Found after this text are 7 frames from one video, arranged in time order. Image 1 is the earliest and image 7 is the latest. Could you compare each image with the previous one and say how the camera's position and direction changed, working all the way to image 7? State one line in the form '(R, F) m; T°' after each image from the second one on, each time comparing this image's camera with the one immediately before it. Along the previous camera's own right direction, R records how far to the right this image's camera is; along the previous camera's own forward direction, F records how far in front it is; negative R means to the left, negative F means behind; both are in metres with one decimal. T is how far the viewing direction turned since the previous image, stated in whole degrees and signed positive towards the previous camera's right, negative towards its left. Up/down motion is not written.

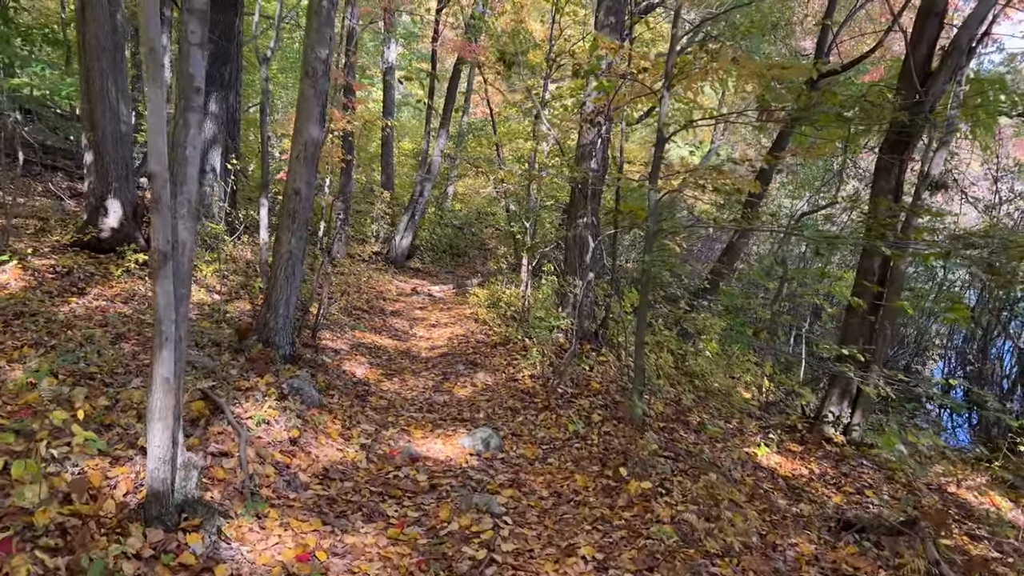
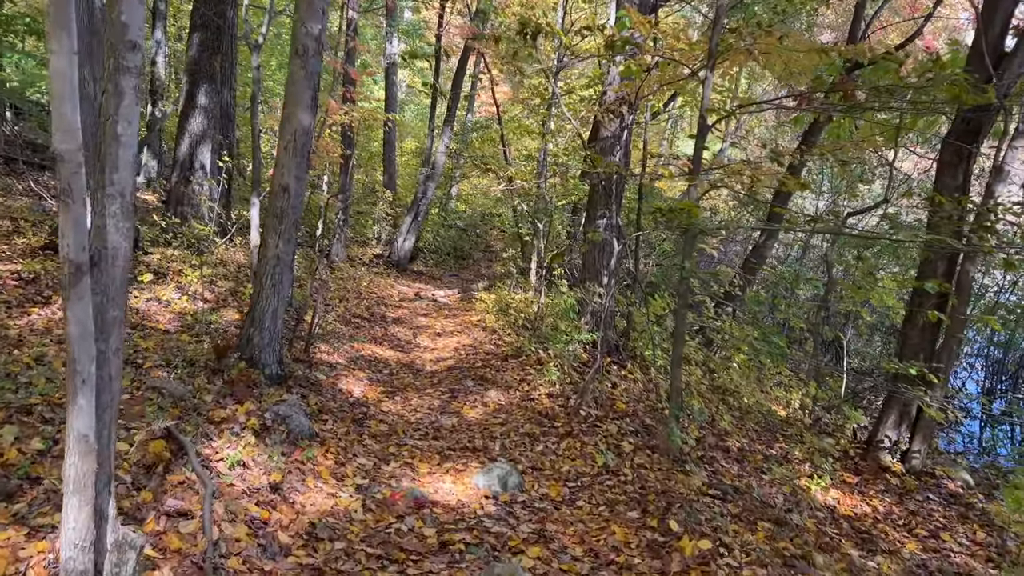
(-0.1, +0.8) m; 0°
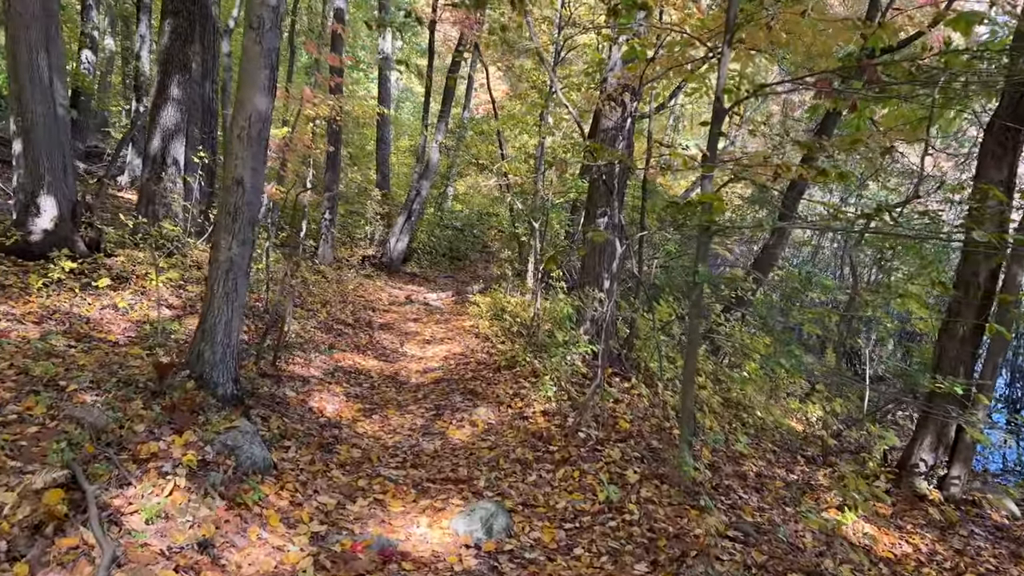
(+0.1, +0.7) m; 0°
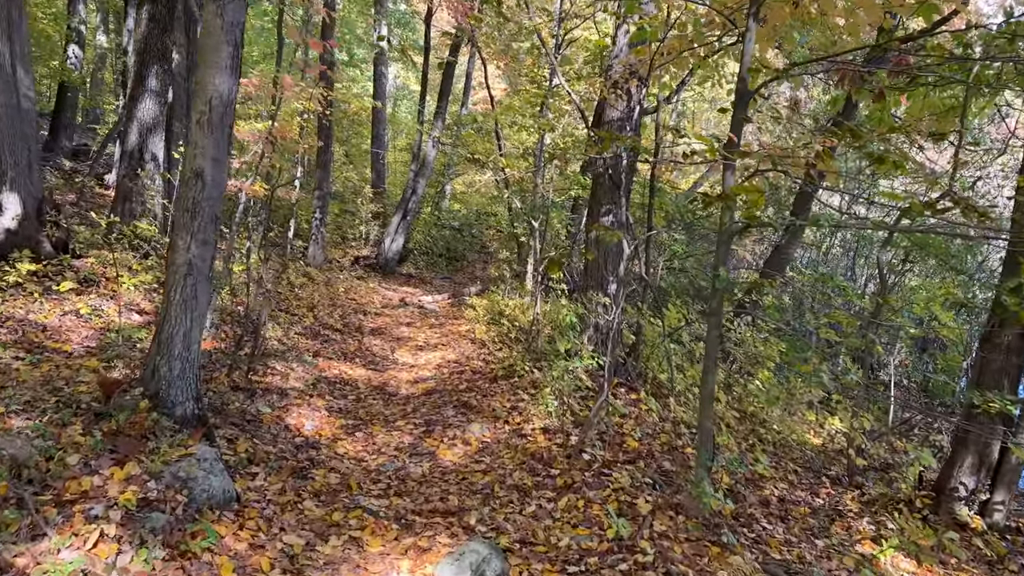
(0.0, +0.6) m; 0°
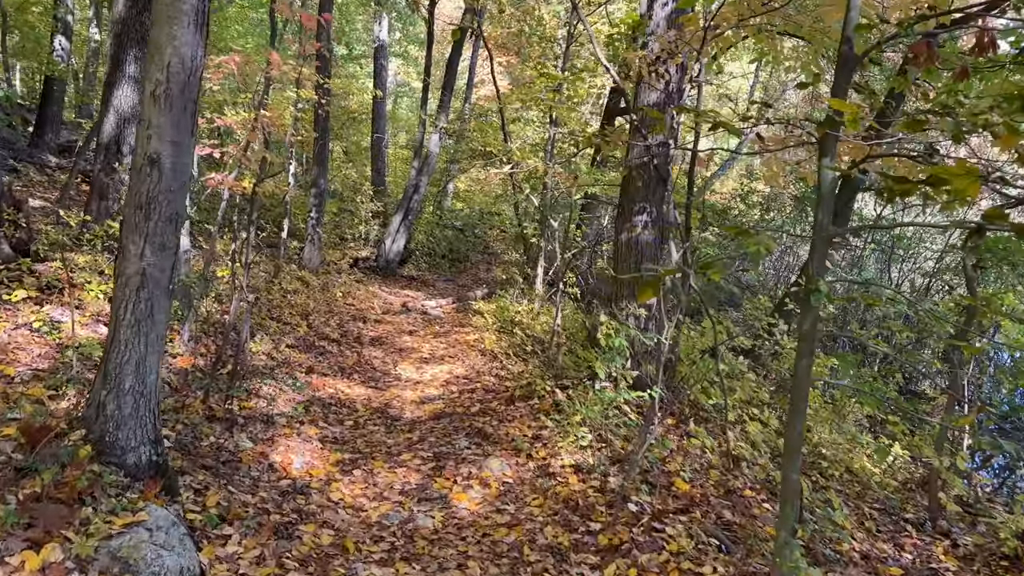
(-0.2, +0.9) m; 0°
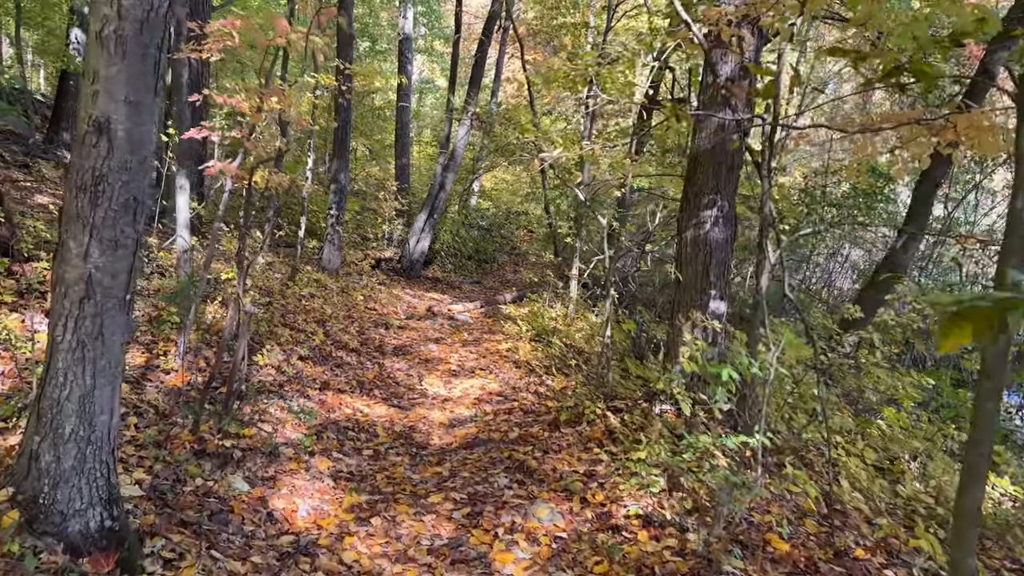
(-0.2, +0.9) m; -2°
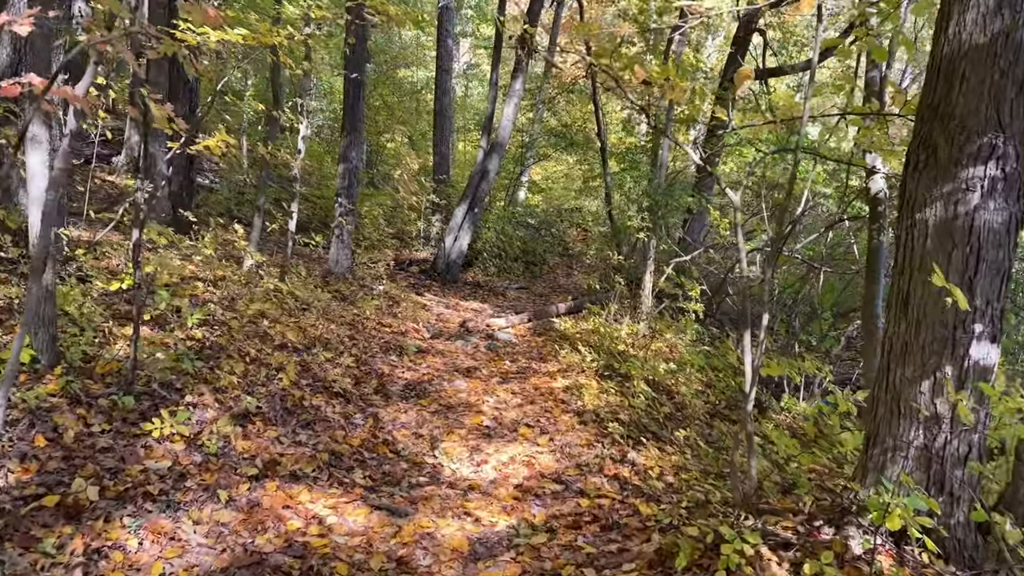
(-0.1, +2.6) m; -3°
